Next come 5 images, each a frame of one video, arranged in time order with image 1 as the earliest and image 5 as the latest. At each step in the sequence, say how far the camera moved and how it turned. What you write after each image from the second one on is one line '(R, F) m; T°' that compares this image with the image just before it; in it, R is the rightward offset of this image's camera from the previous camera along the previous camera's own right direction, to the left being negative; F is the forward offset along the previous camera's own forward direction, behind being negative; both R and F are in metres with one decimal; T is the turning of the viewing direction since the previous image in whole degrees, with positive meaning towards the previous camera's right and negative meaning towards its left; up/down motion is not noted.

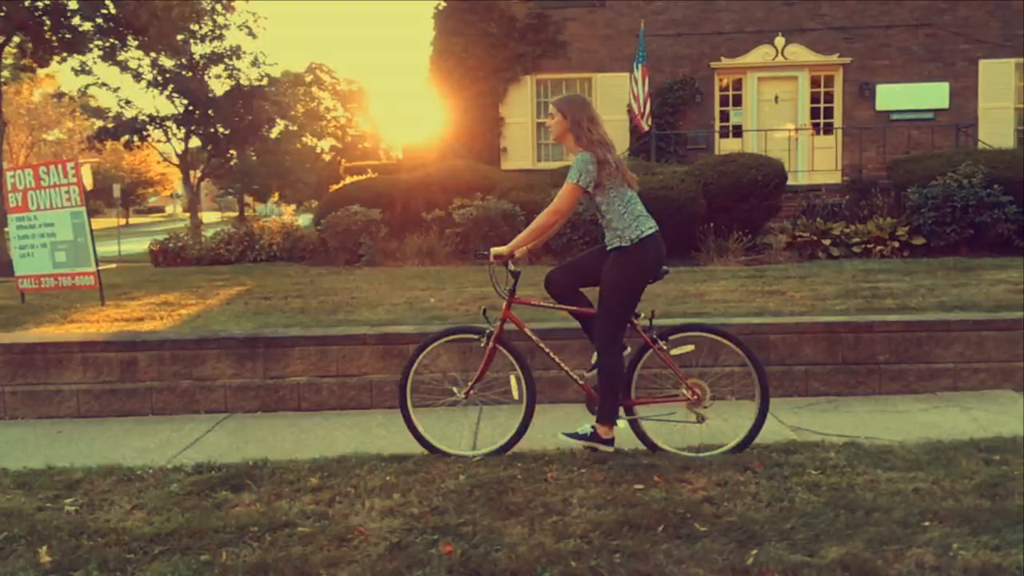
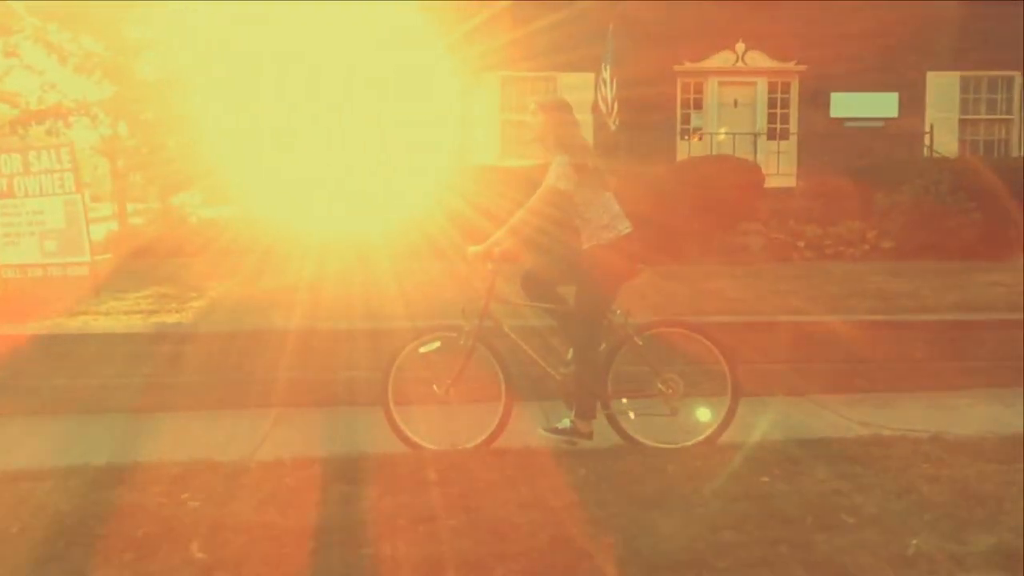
(-0.8, 0.0) m; +6°
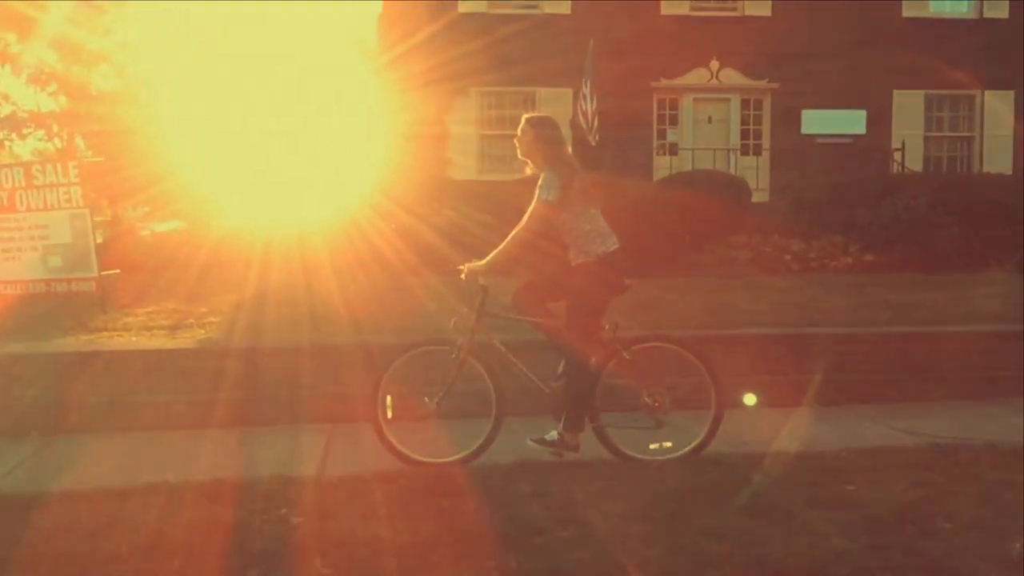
(-0.6, 0.0) m; +4°
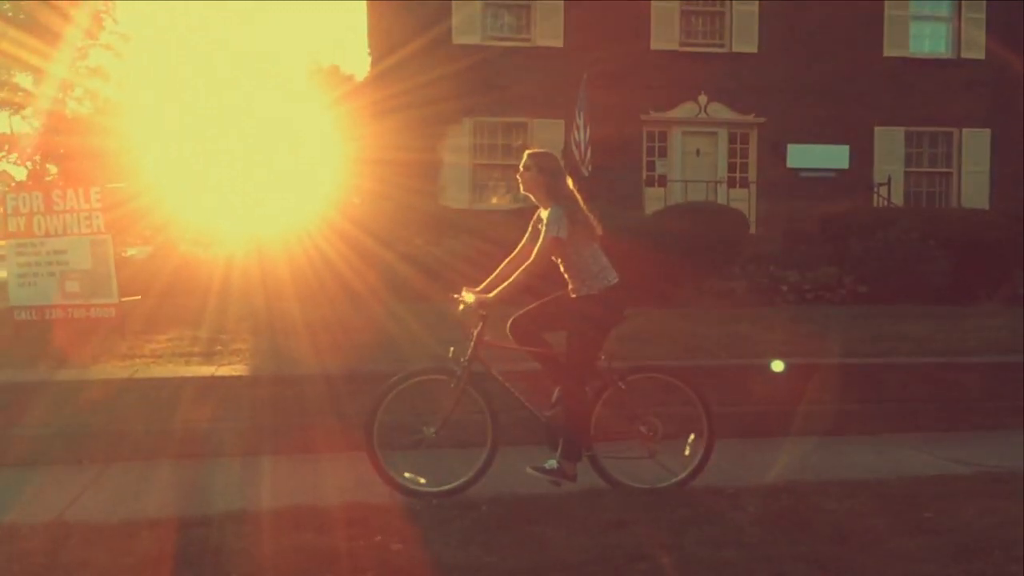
(-0.5, 0.0) m; +3°
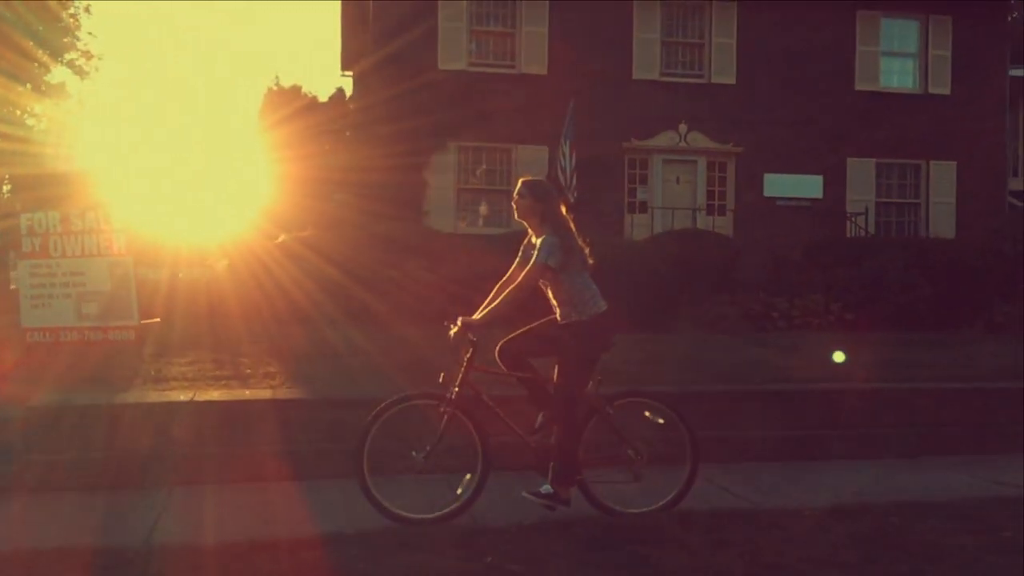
(-0.6, 0.0) m; +4°
